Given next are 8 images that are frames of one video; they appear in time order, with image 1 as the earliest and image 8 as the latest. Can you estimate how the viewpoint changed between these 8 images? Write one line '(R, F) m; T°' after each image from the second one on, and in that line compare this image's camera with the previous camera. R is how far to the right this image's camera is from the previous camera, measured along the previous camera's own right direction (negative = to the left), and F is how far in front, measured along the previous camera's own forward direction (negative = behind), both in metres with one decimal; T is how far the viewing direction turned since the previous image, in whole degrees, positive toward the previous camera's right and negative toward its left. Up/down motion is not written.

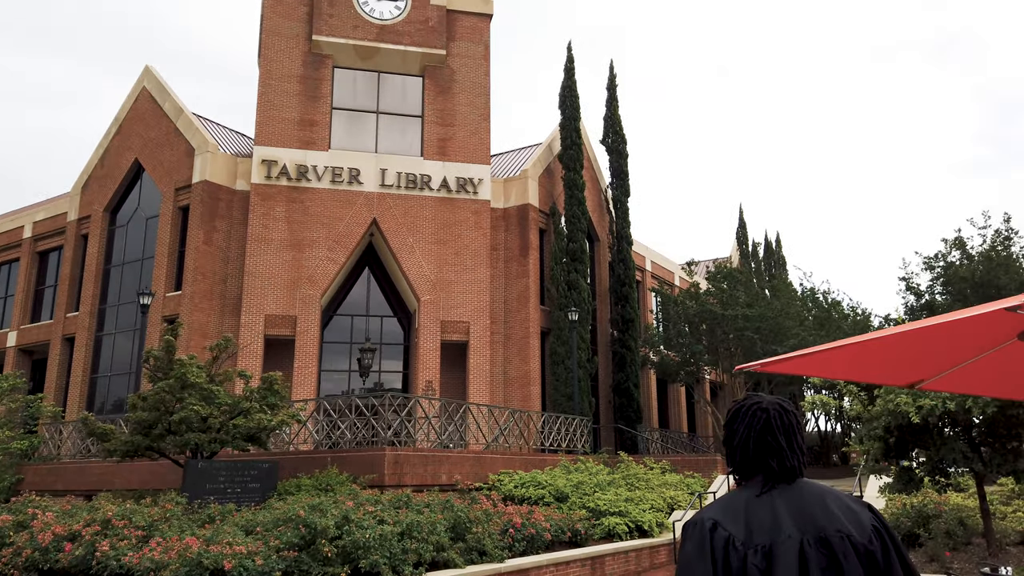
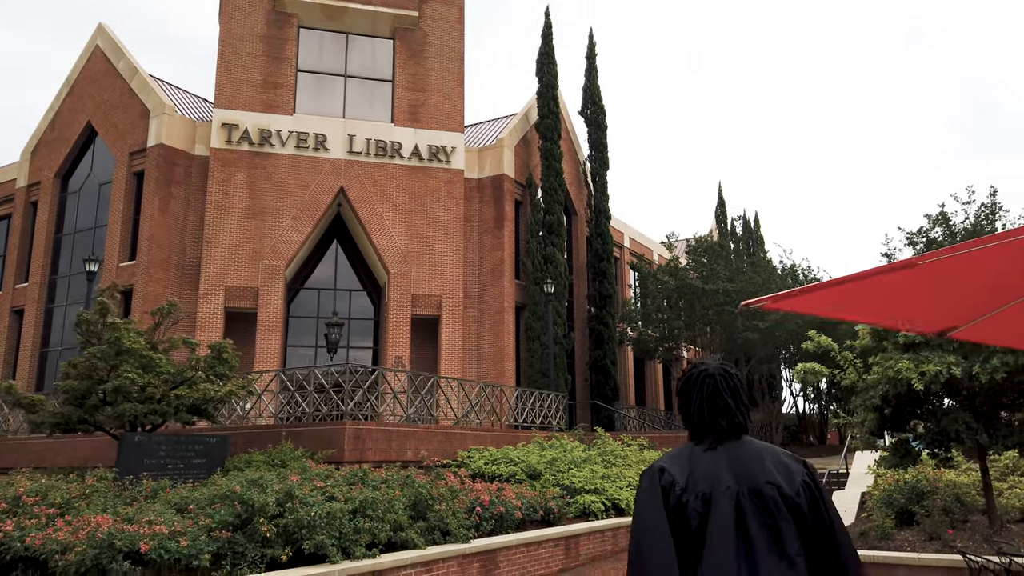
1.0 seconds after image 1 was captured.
(+0.1, +1.0) m; +2°
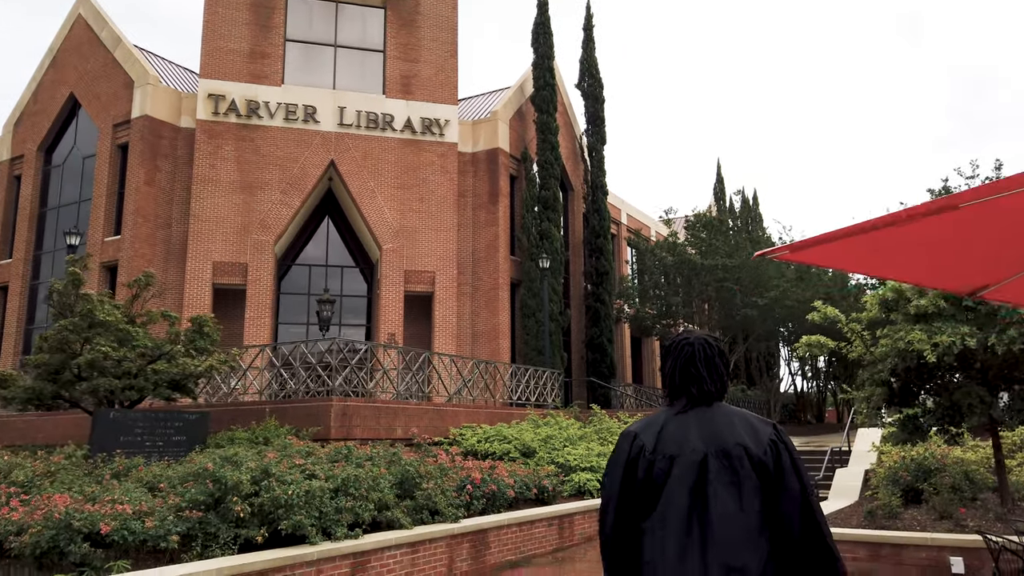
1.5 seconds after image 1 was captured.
(+0.1, +0.5) m; 0°
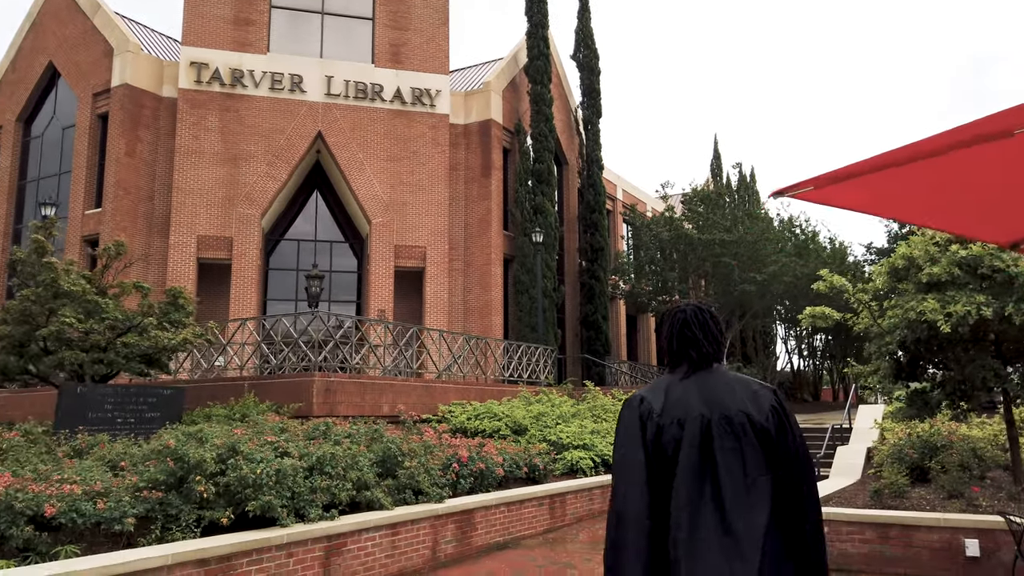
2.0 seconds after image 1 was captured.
(+0.1, +0.6) m; 0°
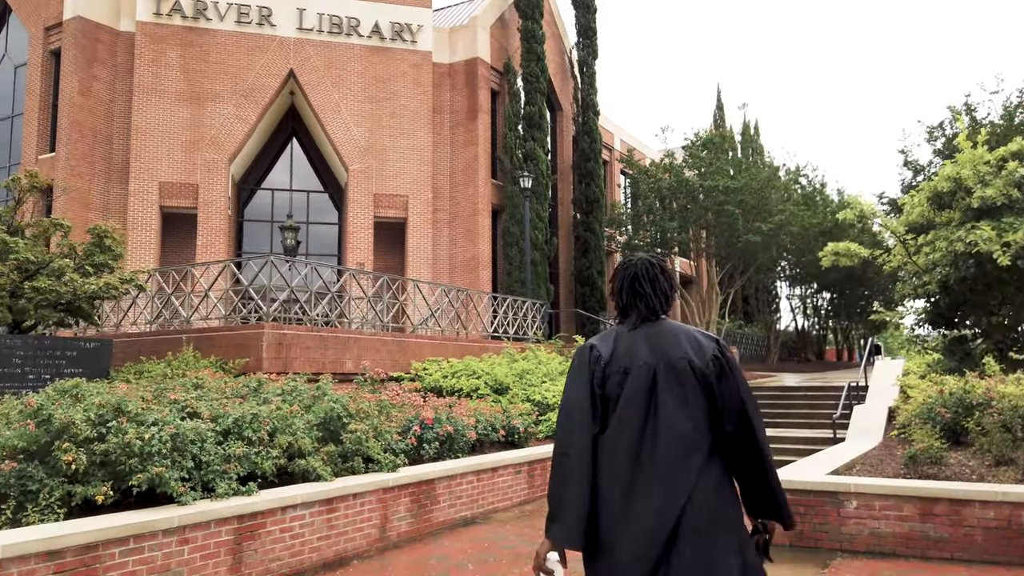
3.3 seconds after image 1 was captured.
(+0.3, +1.5) m; 0°
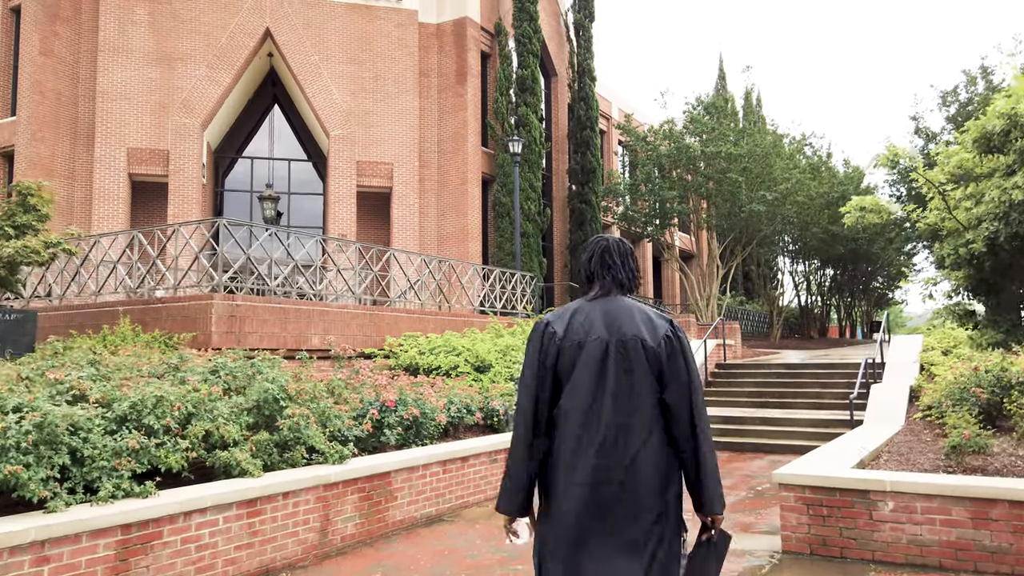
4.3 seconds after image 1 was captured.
(+0.3, +1.2) m; 0°
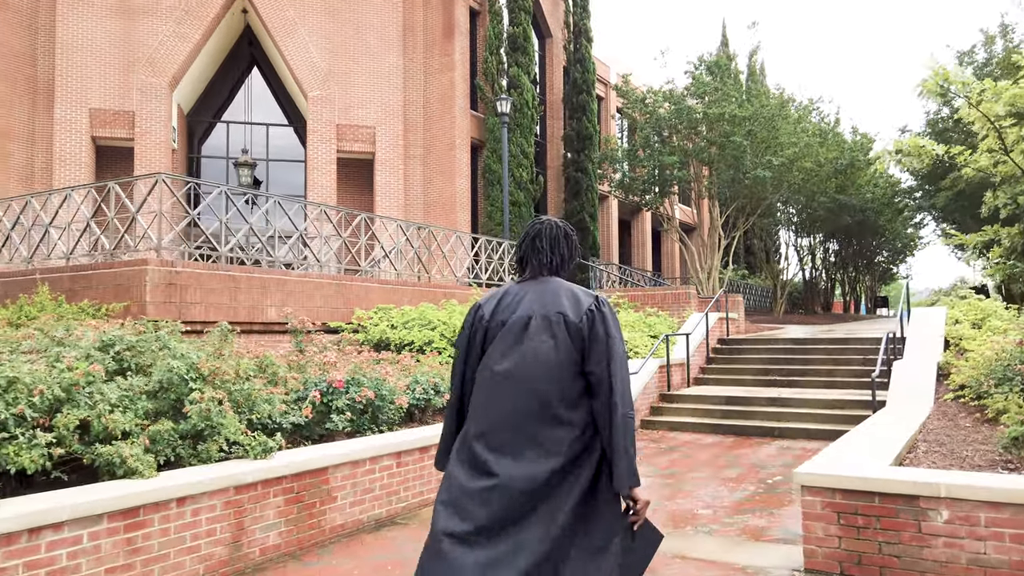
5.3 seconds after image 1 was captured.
(+0.3, +1.2) m; 0°
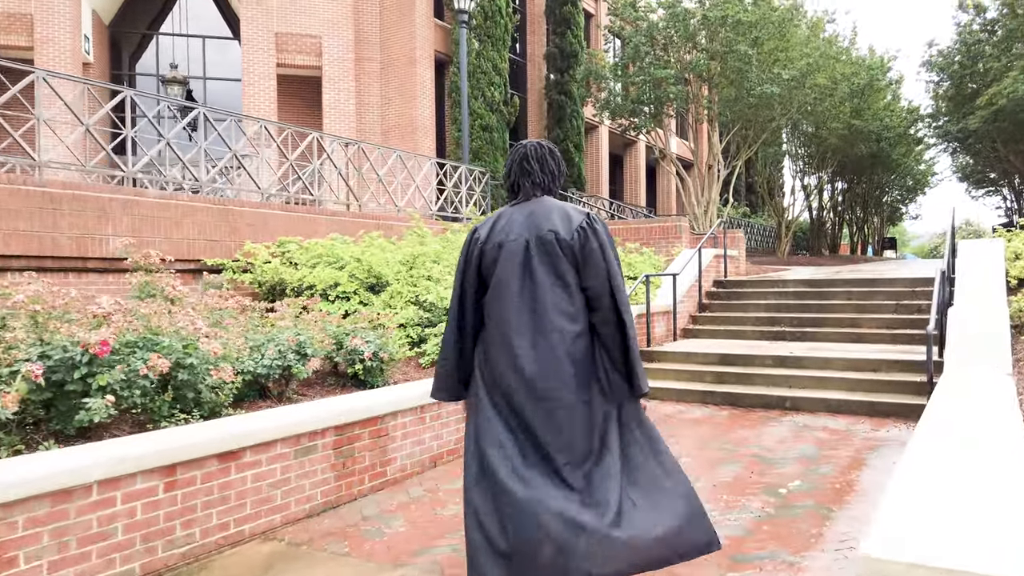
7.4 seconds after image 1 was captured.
(+0.7, +2.6) m; 0°
